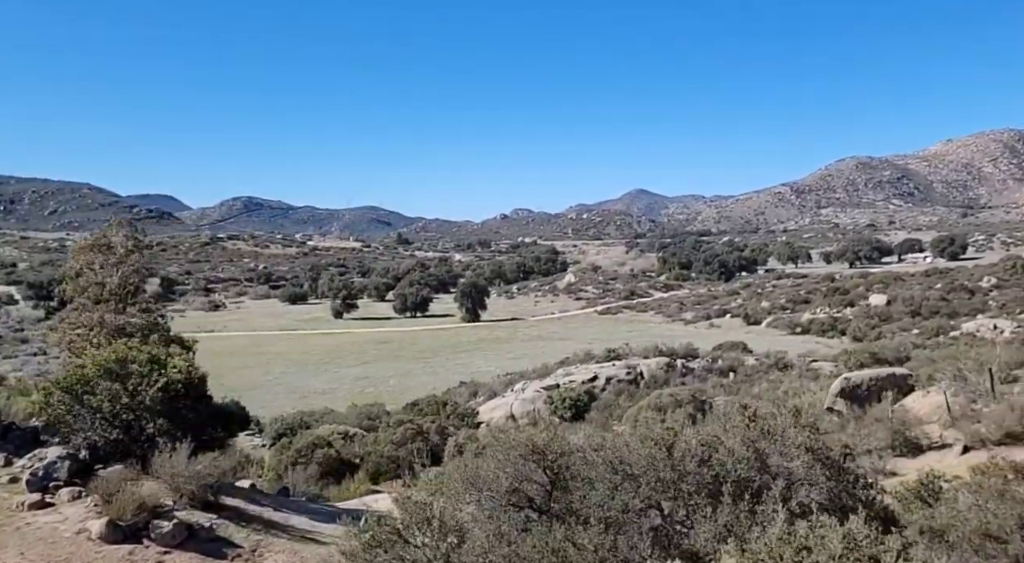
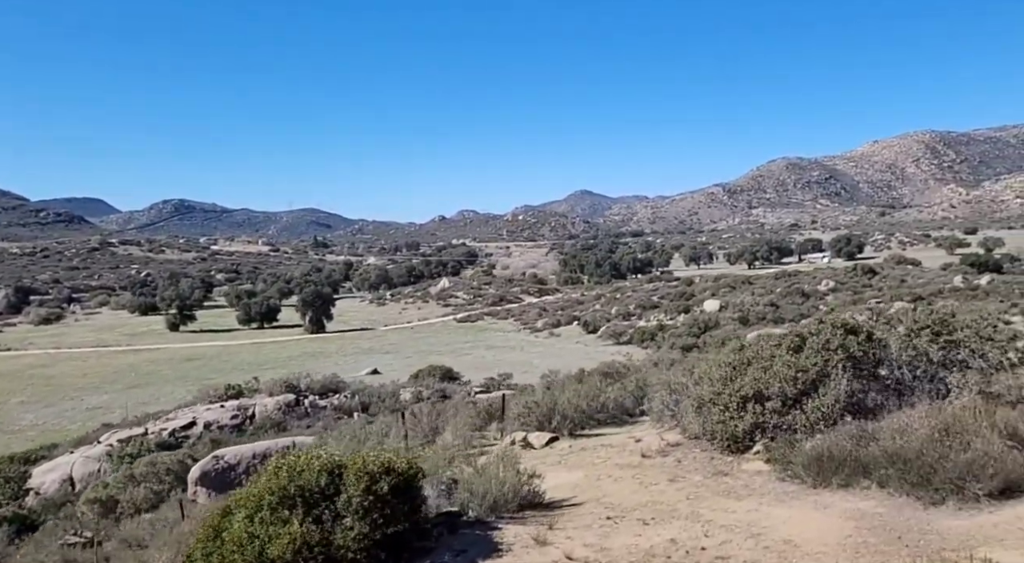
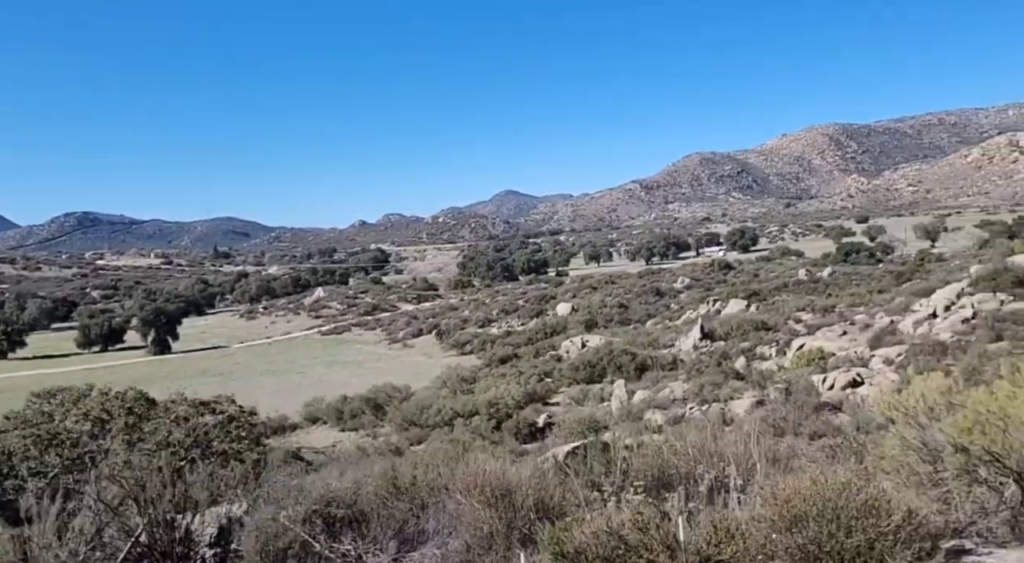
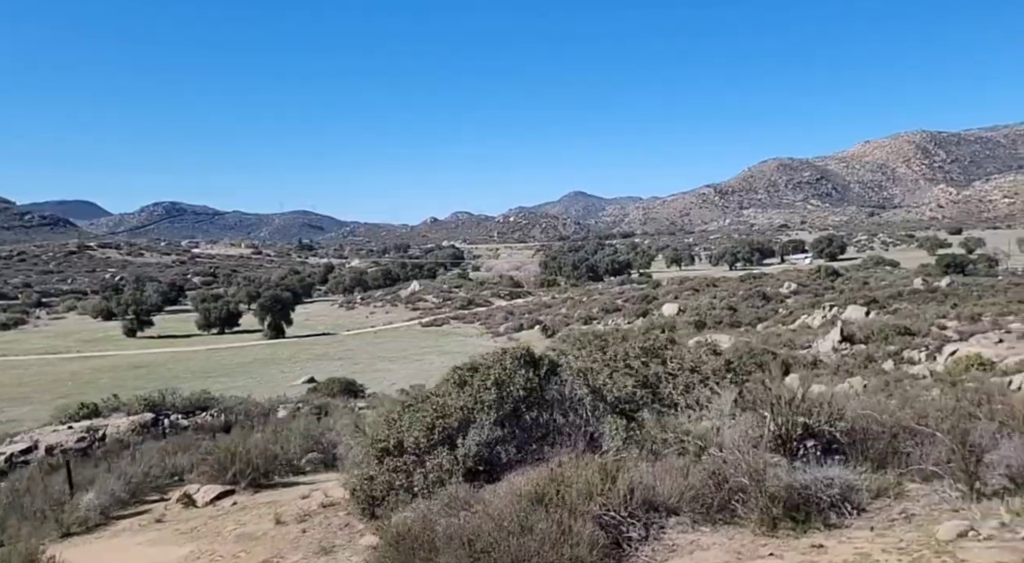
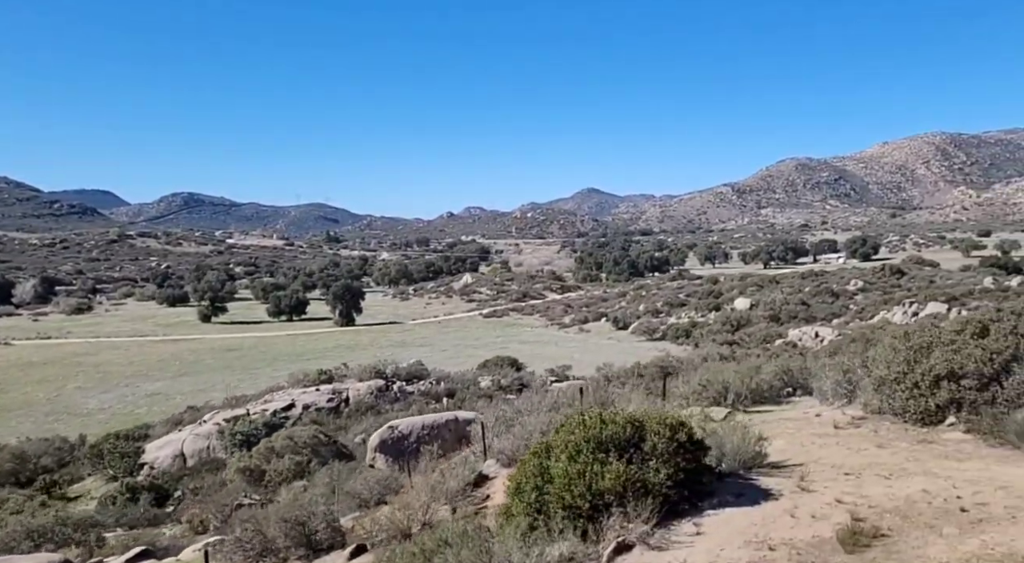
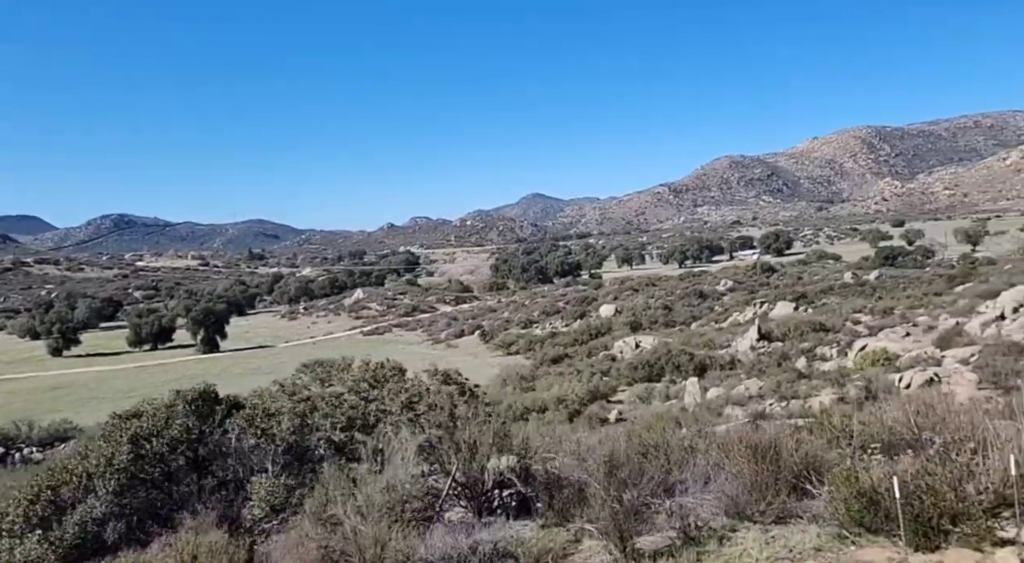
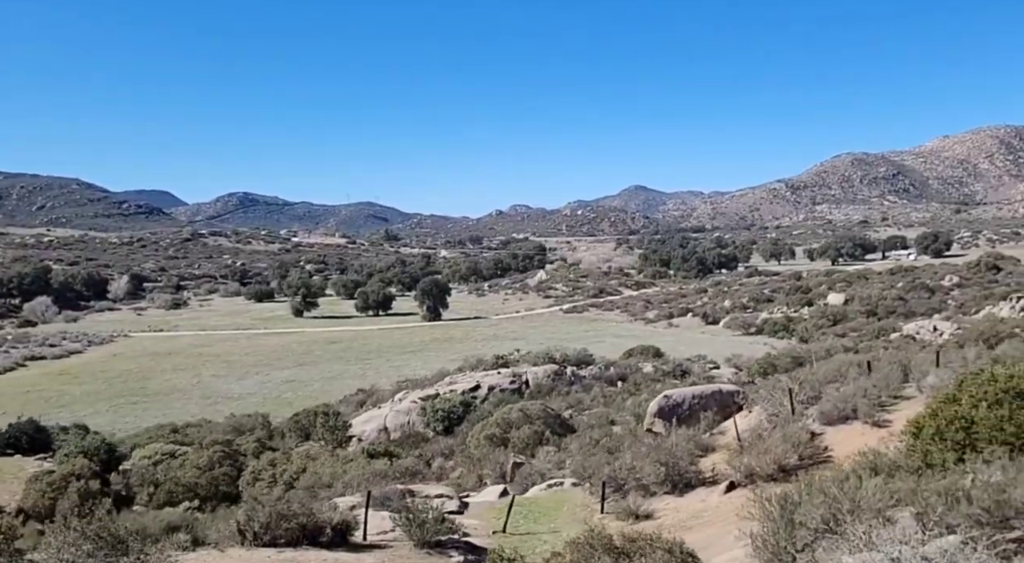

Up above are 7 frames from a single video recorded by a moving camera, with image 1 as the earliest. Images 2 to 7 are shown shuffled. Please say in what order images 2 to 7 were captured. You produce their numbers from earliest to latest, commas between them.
7, 5, 2, 4, 6, 3
